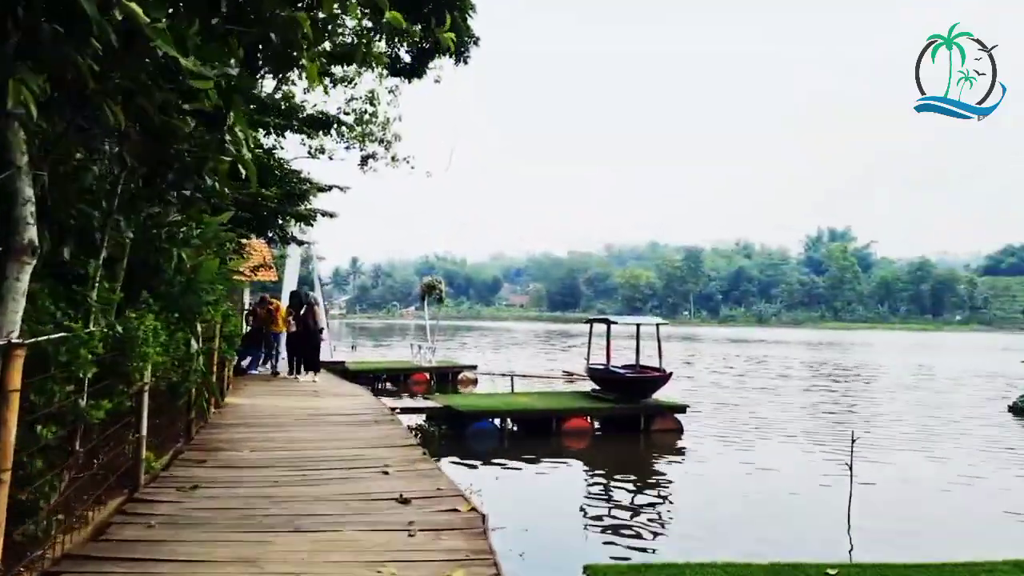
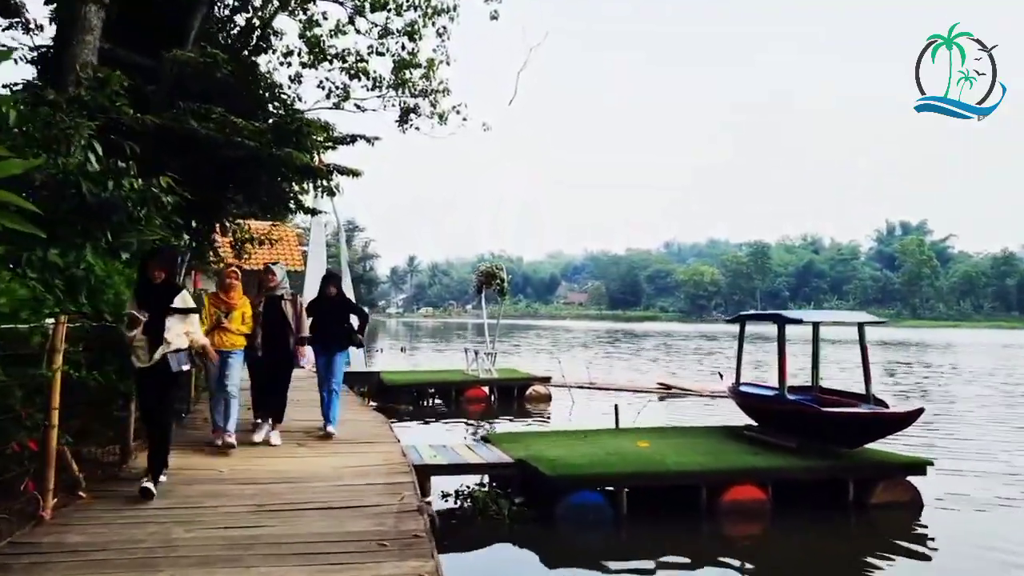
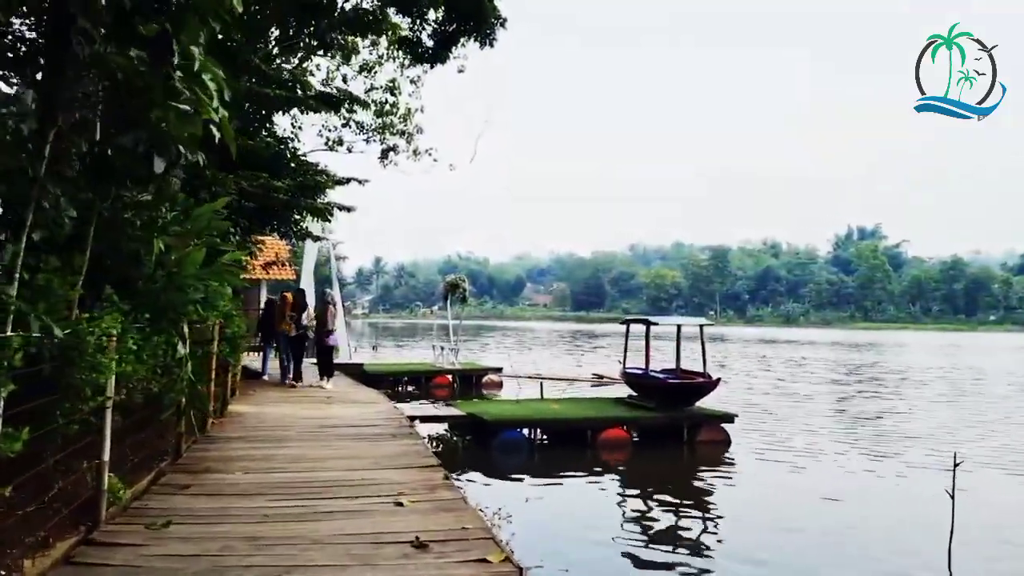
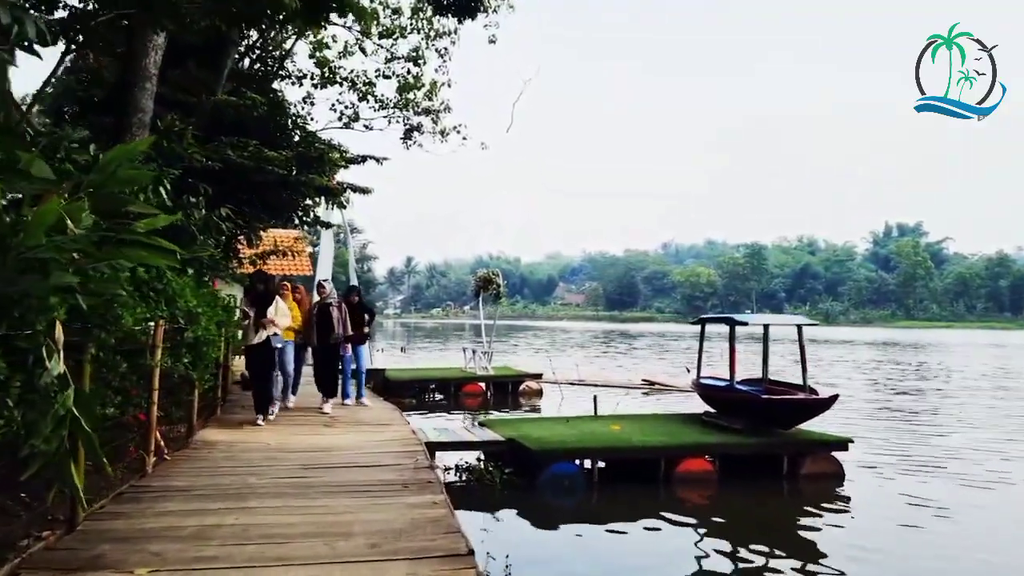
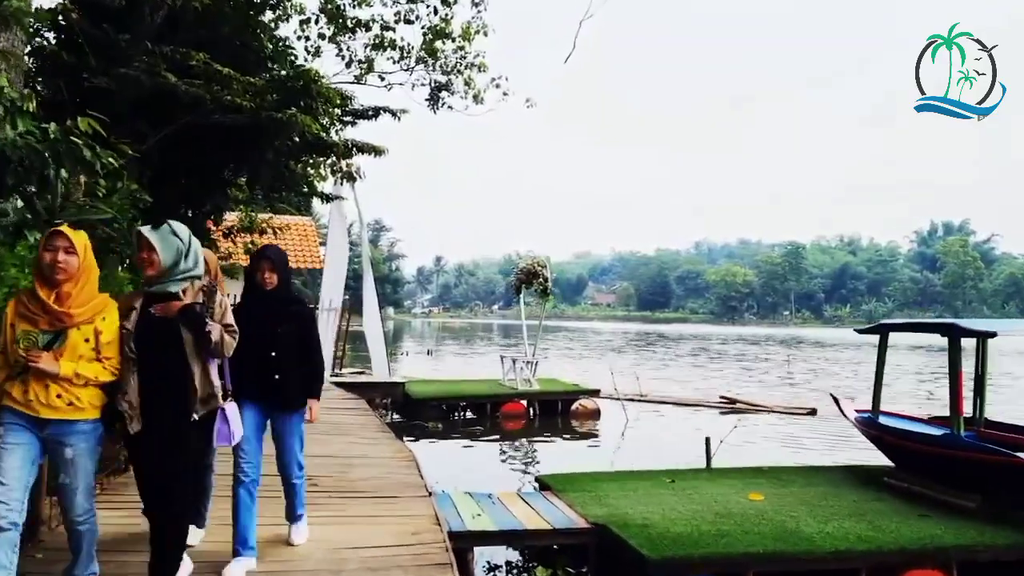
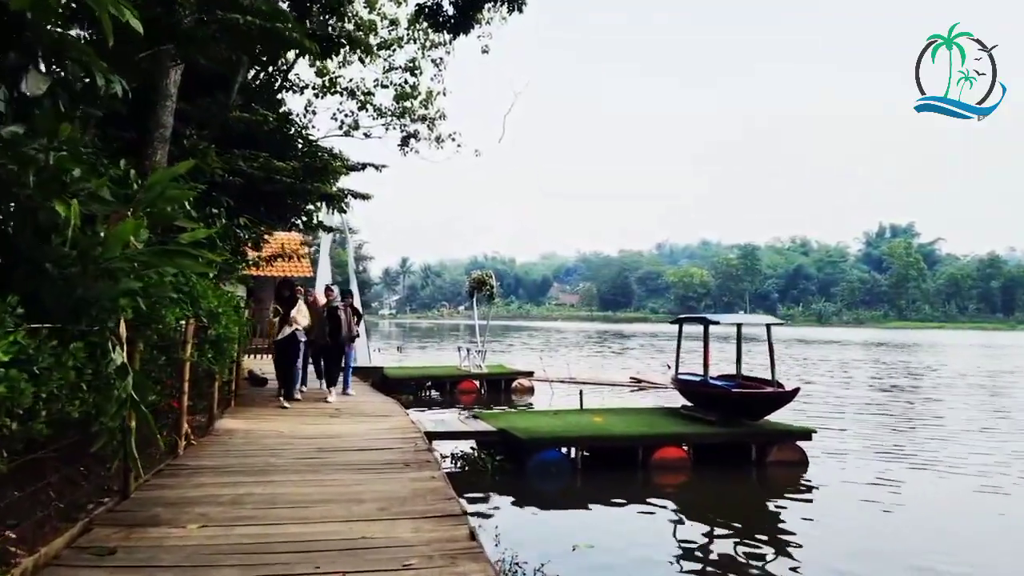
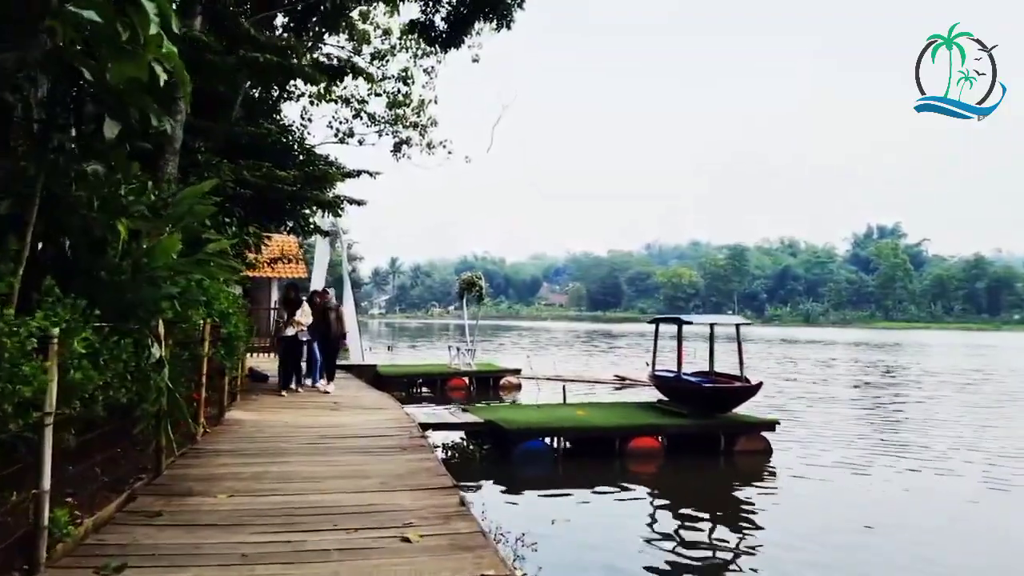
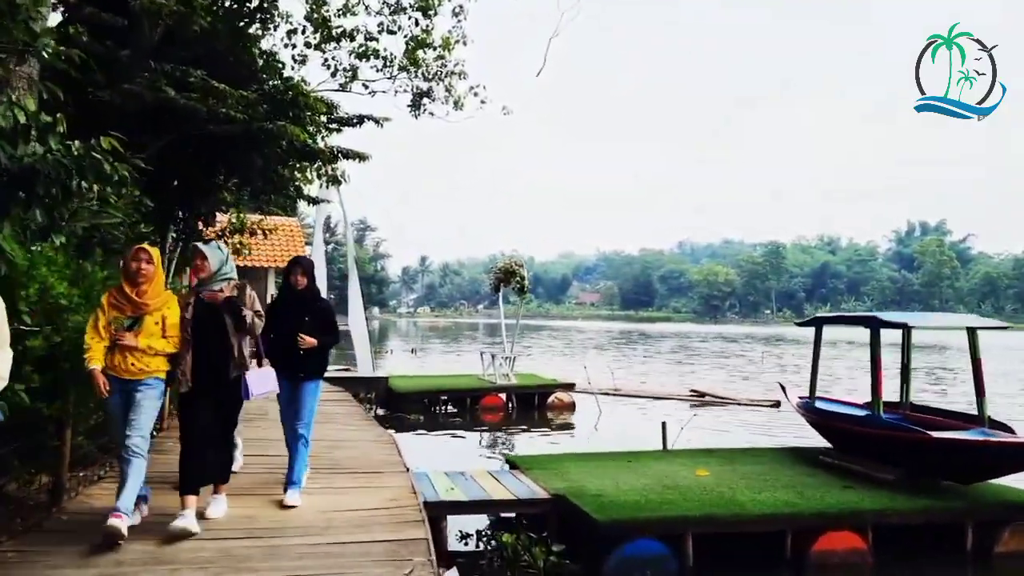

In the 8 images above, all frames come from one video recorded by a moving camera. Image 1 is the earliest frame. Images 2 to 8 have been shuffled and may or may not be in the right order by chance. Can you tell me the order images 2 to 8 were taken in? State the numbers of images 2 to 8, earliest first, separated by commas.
3, 7, 6, 4, 2, 8, 5
